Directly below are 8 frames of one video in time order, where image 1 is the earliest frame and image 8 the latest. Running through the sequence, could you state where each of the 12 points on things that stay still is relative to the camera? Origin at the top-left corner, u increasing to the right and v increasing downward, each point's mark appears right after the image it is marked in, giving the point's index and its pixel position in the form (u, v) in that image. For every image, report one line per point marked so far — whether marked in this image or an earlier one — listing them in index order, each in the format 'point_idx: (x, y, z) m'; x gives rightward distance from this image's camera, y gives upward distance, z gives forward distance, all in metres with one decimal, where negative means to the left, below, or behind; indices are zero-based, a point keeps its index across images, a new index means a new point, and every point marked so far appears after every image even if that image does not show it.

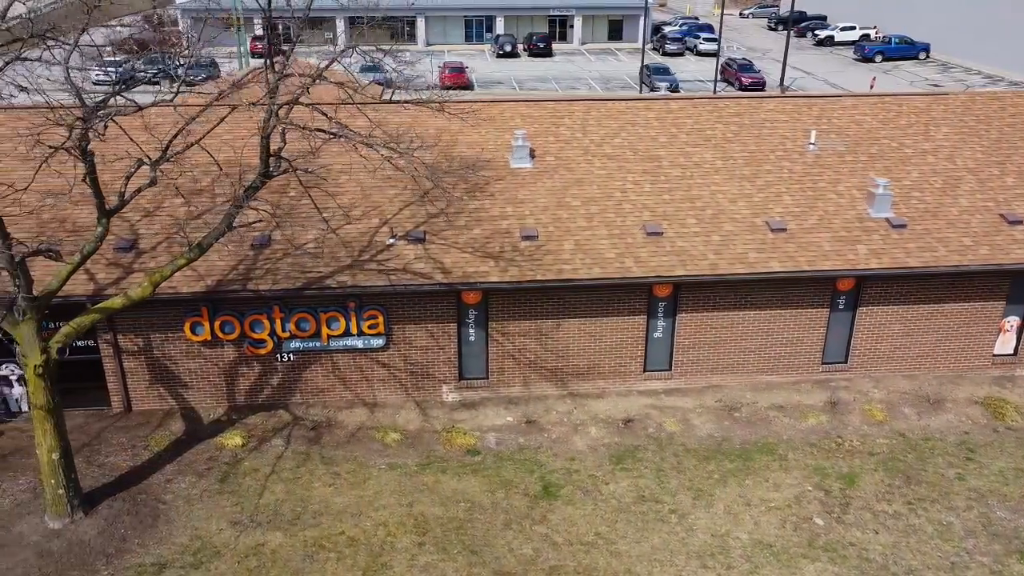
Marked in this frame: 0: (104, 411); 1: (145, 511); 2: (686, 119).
0: (-8.5, -2.6, +13.6) m
1: (-6.3, -3.8, +11.3) m
2: (+4.4, +4.3, +16.6) m
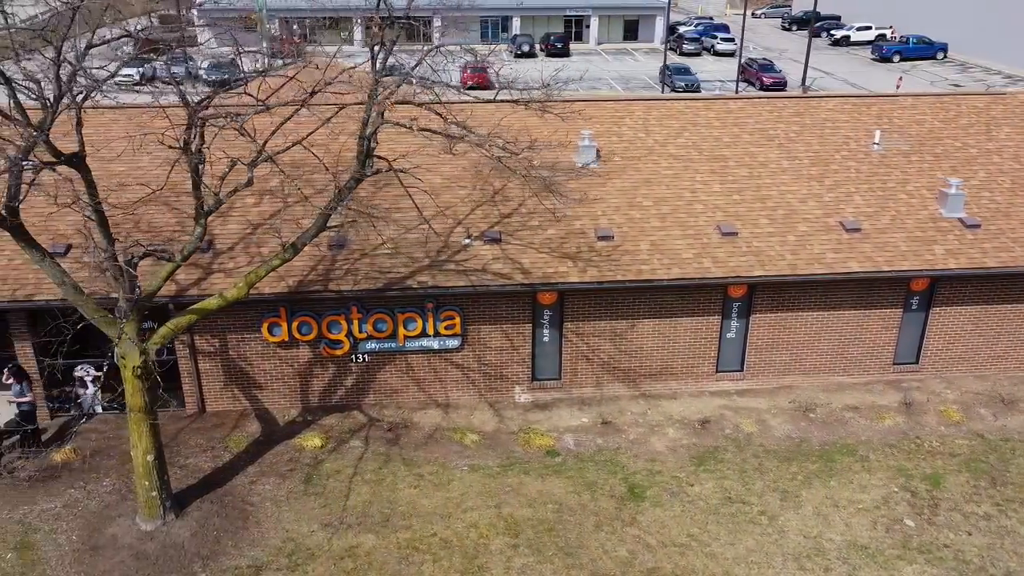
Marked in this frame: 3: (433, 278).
0: (-6.9, -2.6, +13.6) m
1: (-4.8, -3.9, +11.2) m
2: (+6.0, +4.3, +16.6) m
3: (-1.5, +0.2, +12.6) m
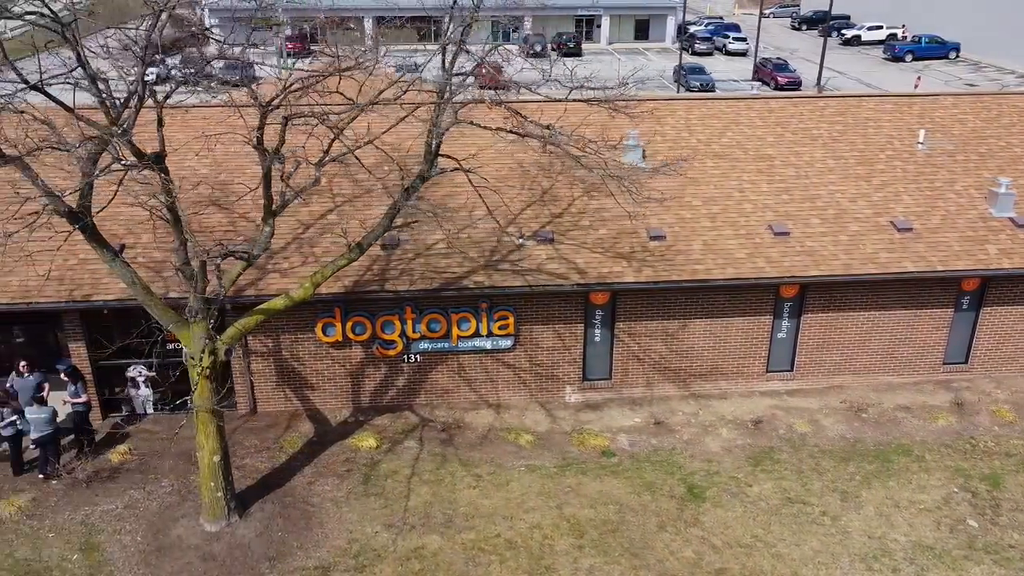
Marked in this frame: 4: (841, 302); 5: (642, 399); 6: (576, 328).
0: (-5.8, -2.6, +13.5) m
1: (-3.7, -3.9, +11.2) m
2: (+7.0, +4.3, +16.5) m
3: (-0.4, +0.2, +12.6) m
4: (+7.0, -0.3, +13.8) m
5: (+2.8, -2.4, +14.1) m
6: (+1.3, -0.8, +13.5) m
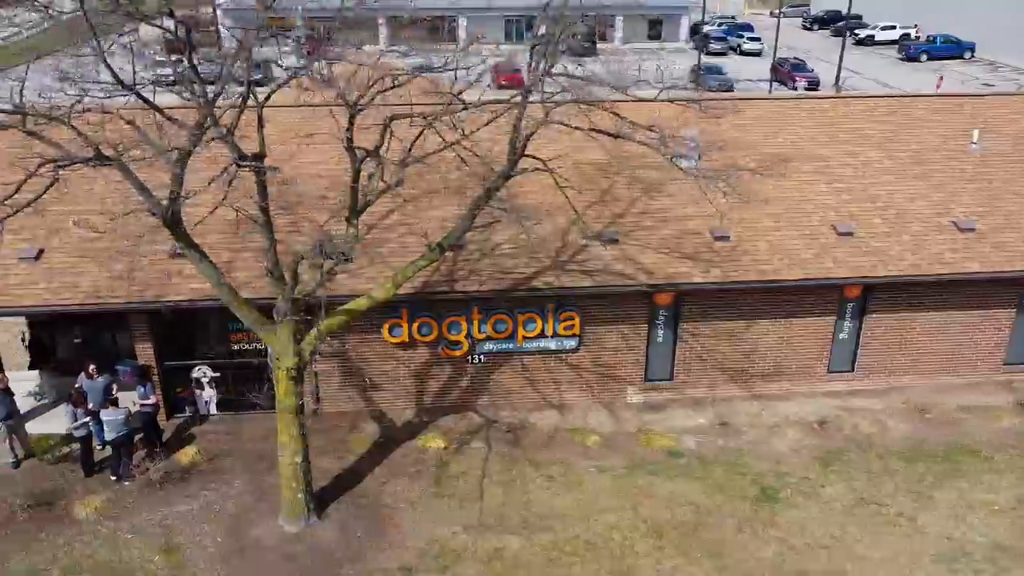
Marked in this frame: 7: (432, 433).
0: (-4.5, -2.6, +13.5) m
1: (-2.4, -3.9, +11.2) m
2: (+8.3, +4.3, +16.5) m
3: (+0.9, +0.2, +12.5) m
4: (+8.3, -0.3, +13.8) m
5: (+4.1, -2.4, +14.0) m
6: (+2.7, -0.9, +13.5) m
7: (-1.6, -2.9, +13.0) m
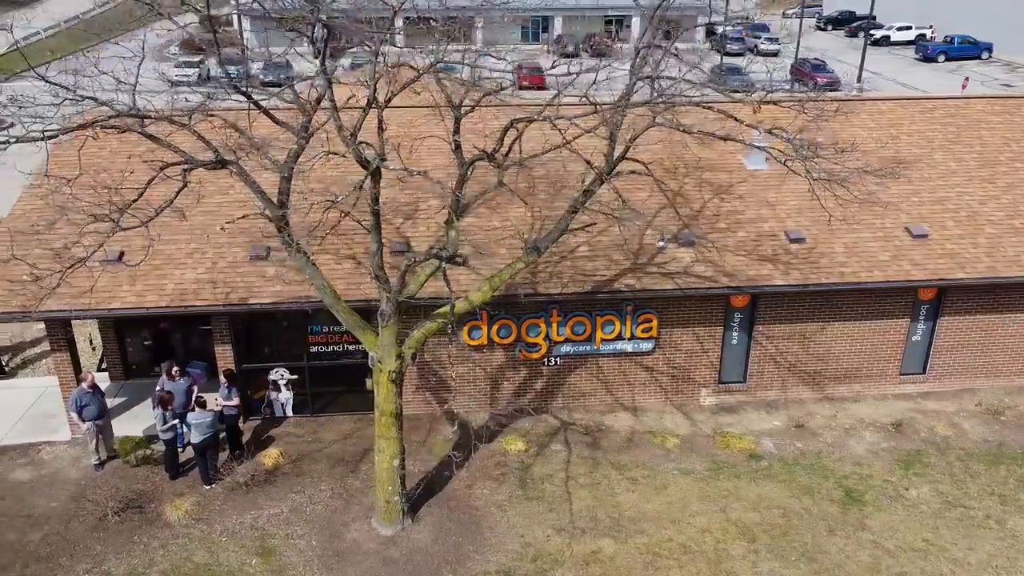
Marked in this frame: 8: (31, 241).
0: (-3.0, -2.6, +13.5) m
1: (-0.8, -3.9, +11.2) m
2: (+9.9, +4.2, +16.5) m
3: (+2.4, +0.1, +12.5) m
4: (+9.8, -0.4, +13.8) m
5: (+5.7, -2.4, +14.0) m
6: (+4.2, -0.9, +13.5) m
7: (0.0, -2.9, +13.0) m
8: (-9.3, +0.9, +12.8) m
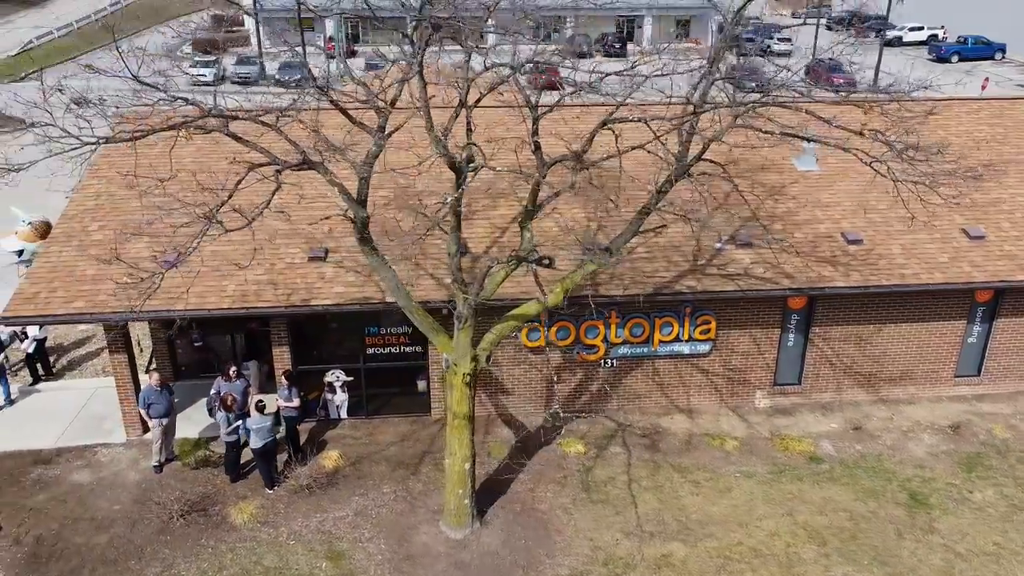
0: (-1.8, -2.7, +13.4) m
1: (+0.3, -4.0, +11.1) m
2: (+11.0, +4.2, +16.4) m
3: (+3.6, +0.1, +12.5) m
4: (+11.0, -0.4, +13.7) m
5: (+6.8, -2.5, +14.0) m
6: (+5.3, -0.9, +13.4) m
7: (+1.1, -3.0, +12.9) m
8: (-8.2, +0.8, +12.7) m
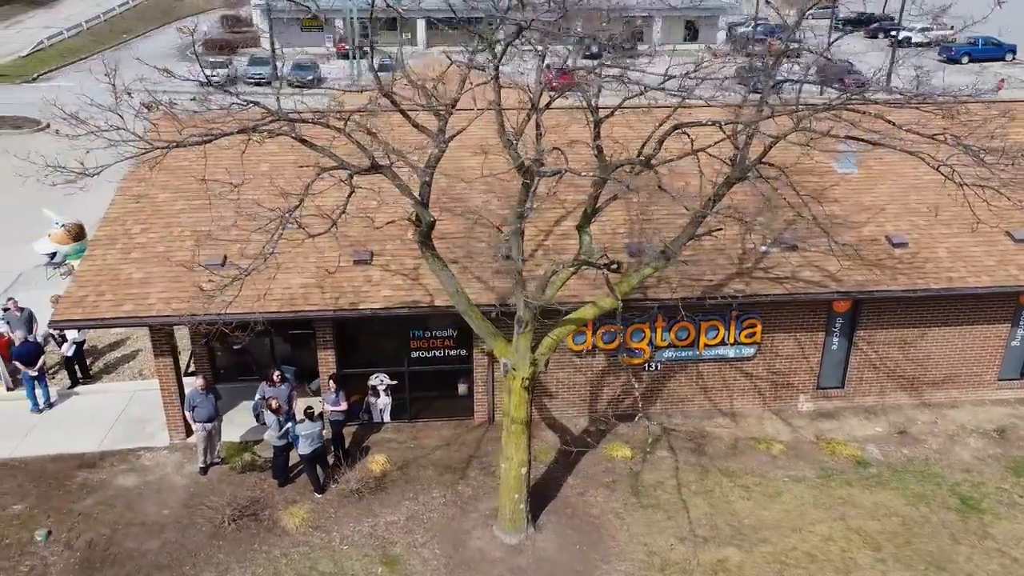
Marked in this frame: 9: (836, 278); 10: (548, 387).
0: (-0.9, -2.7, +13.4) m
1: (+1.2, -4.0, +11.1) m
2: (+11.9, +4.1, +16.4) m
3: (+4.5, 0.0, +12.4) m
4: (+11.9, -0.5, +13.7) m
5: (+7.7, -2.5, +13.9) m
6: (+6.2, -1.0, +13.4) m
7: (+2.0, -3.0, +12.9) m
8: (-7.3, +0.8, +12.6) m
9: (+6.3, +0.2, +12.6) m
10: (+0.7, -2.0, +13.2) m
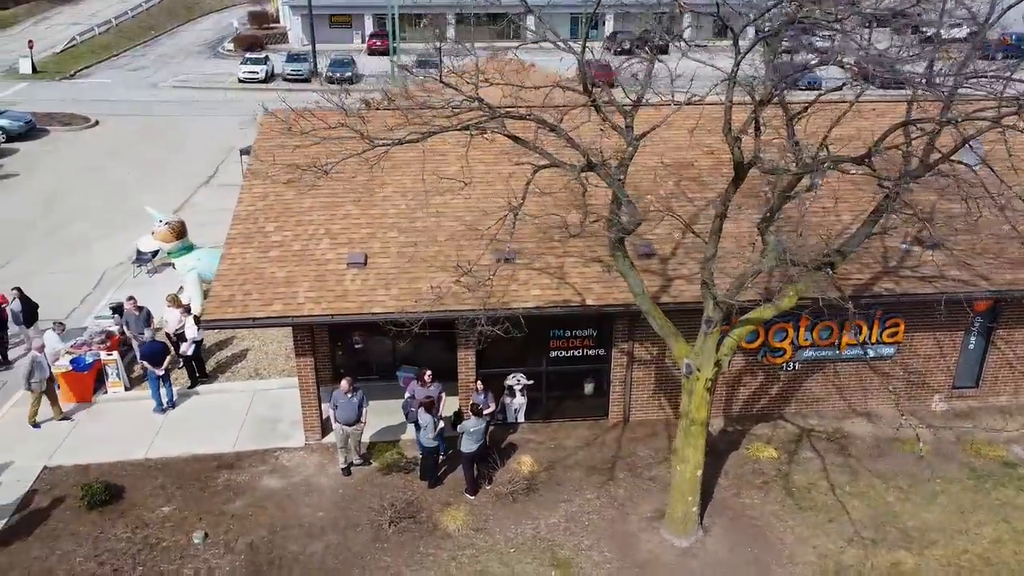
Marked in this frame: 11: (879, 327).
0: (+1.8, -2.7, +13.2) m
1: (+3.9, -4.0, +10.9) m
2: (+14.7, +4.2, +16.2) m
3: (+7.2, +0.1, +12.2) m
4: (+14.6, -0.4, +13.5) m
5: (+10.5, -2.5, +13.8) m
6: (+9.0, -1.0, +13.2) m
7: (+4.7, -3.0, +12.7) m
8: (-4.6, +0.8, +12.5) m
9: (+9.0, +0.2, +12.5) m
10: (+3.4, -2.0, +13.1) m
11: (+7.2, -0.7, +12.8) m
